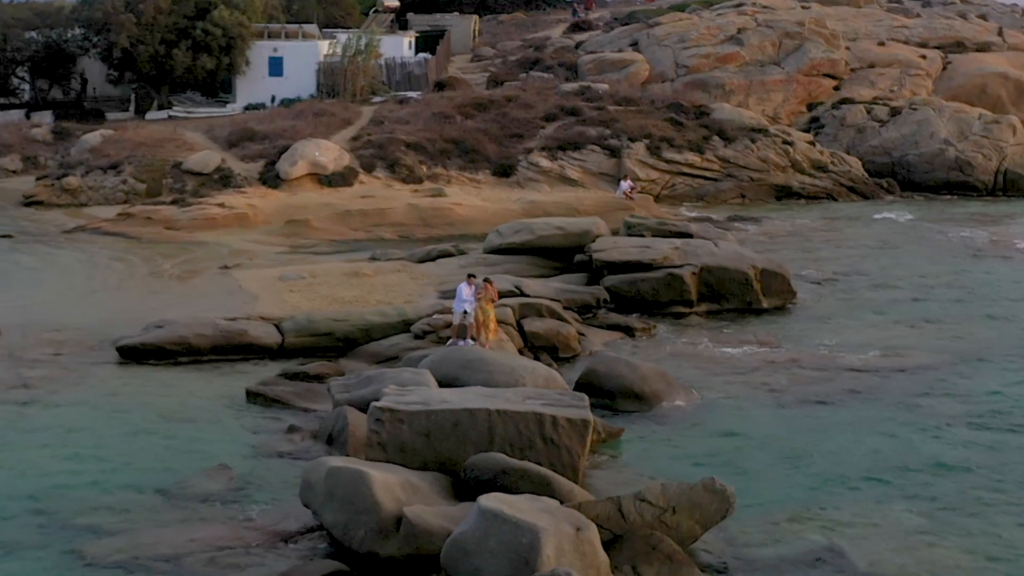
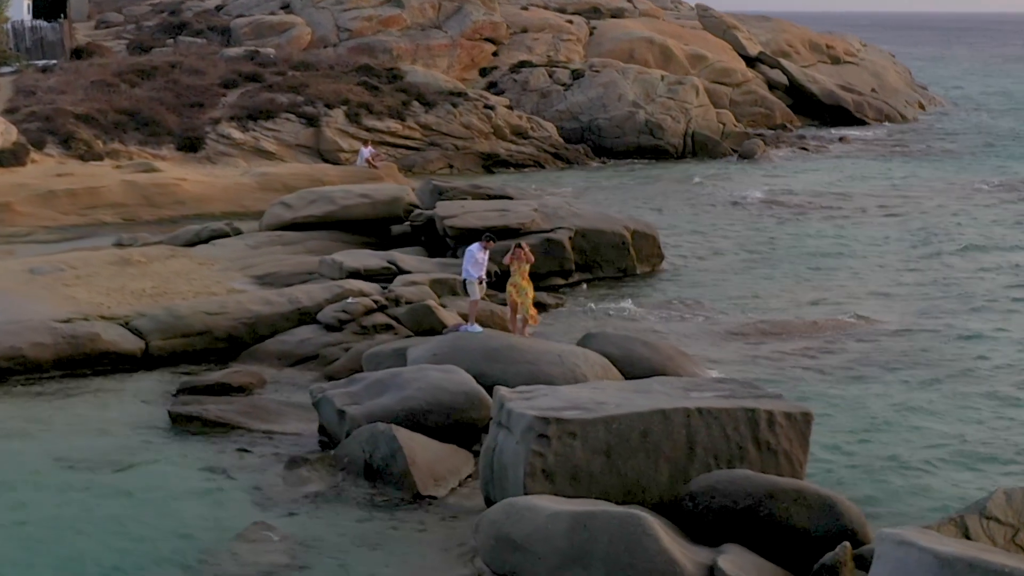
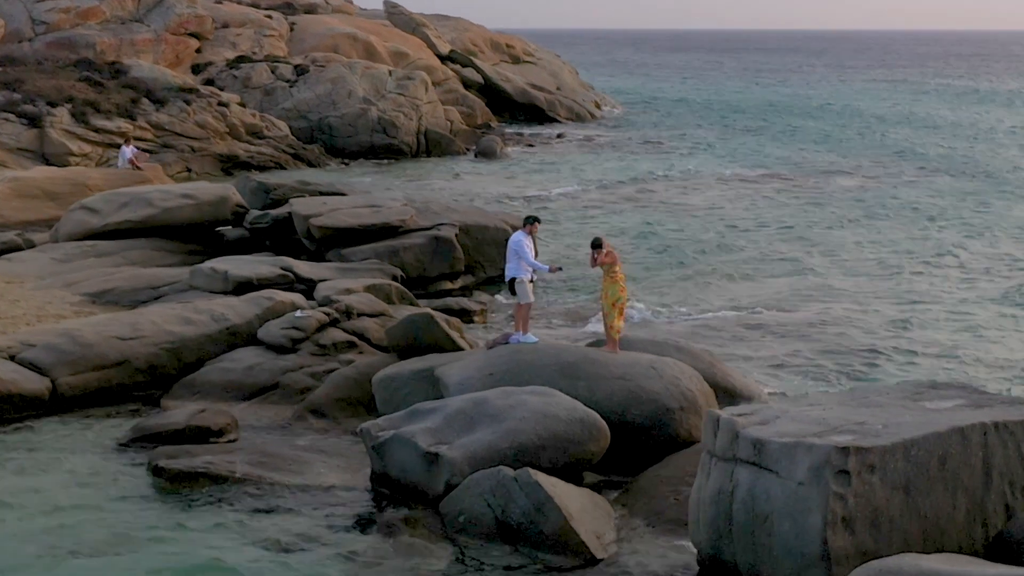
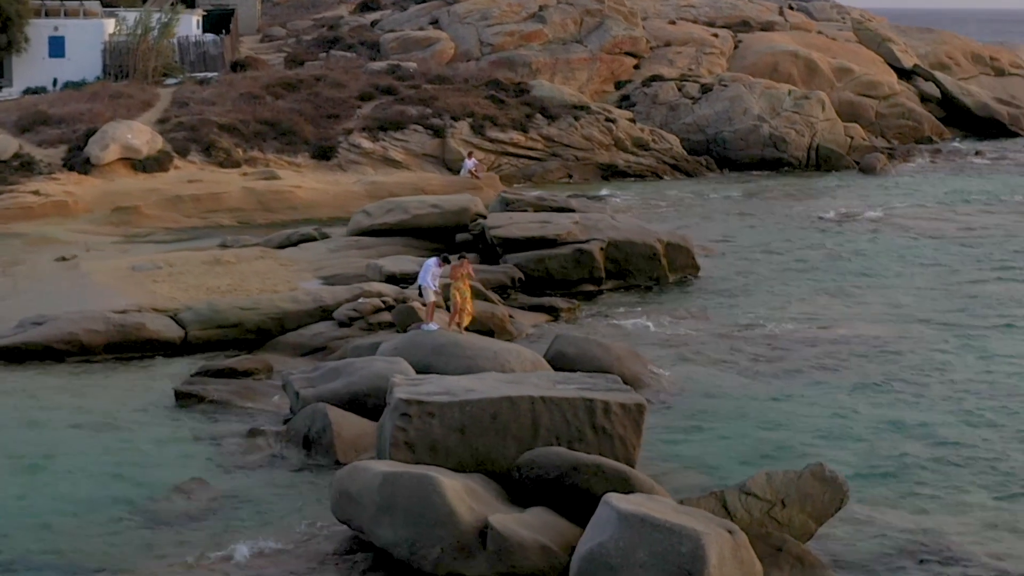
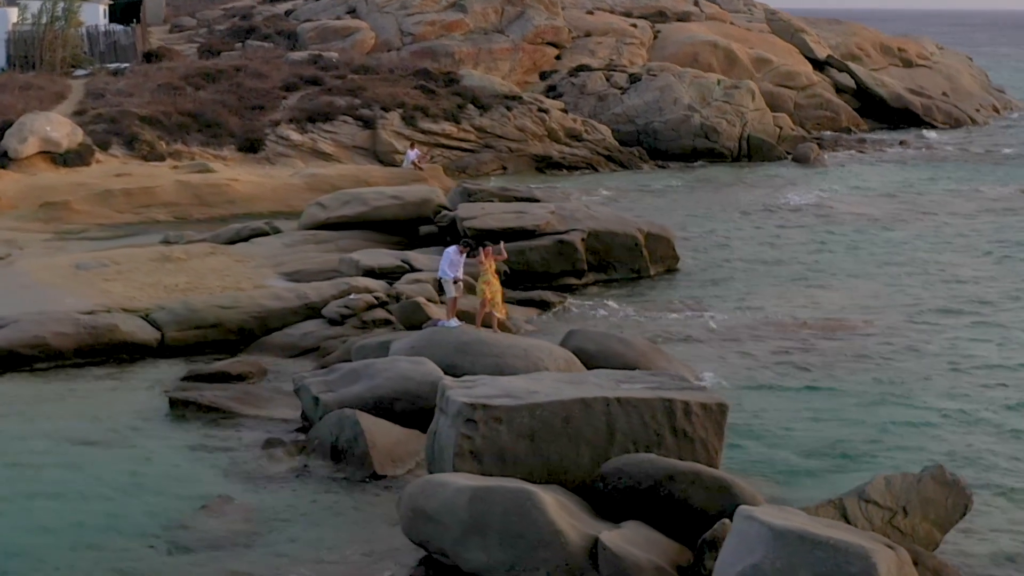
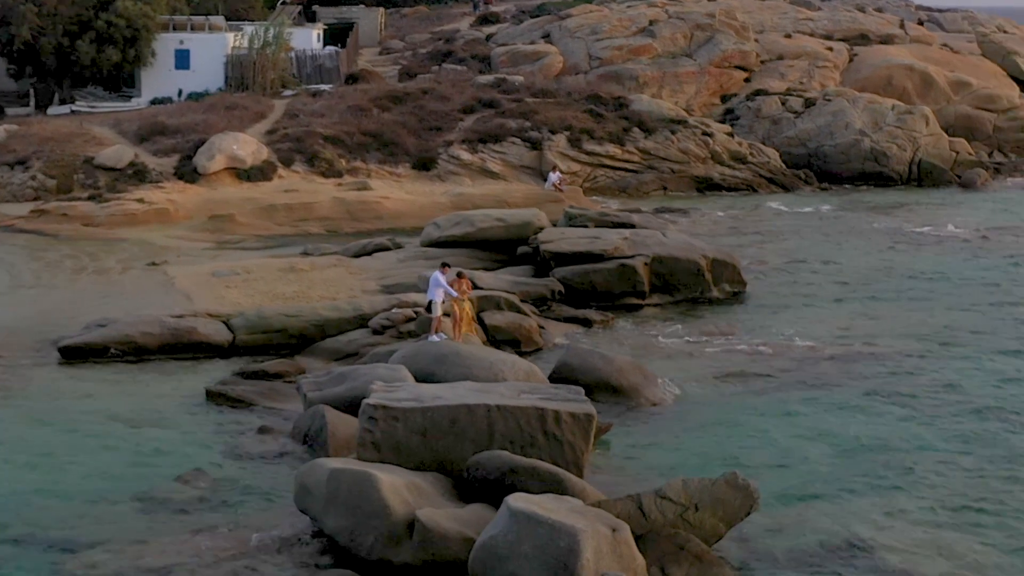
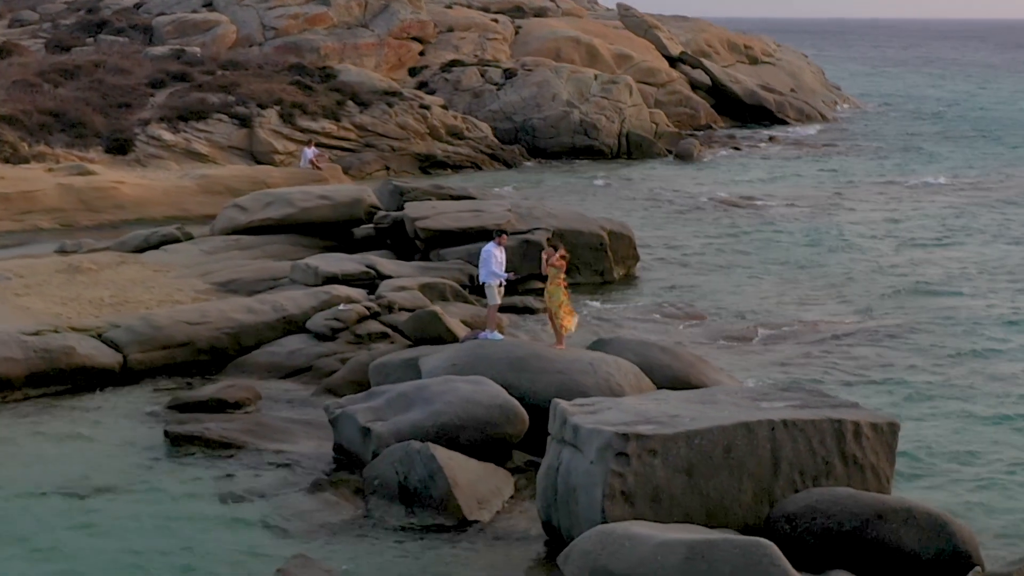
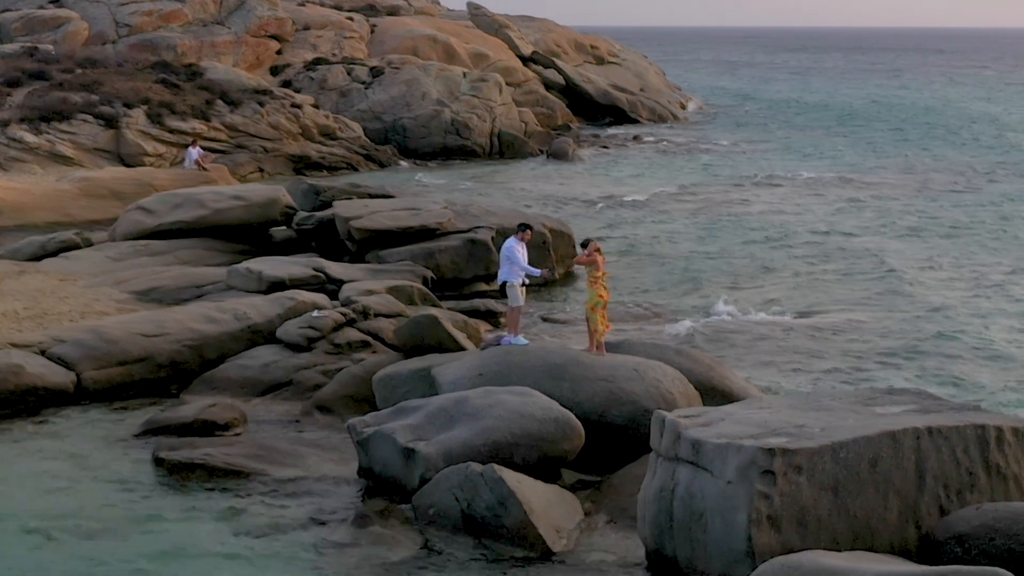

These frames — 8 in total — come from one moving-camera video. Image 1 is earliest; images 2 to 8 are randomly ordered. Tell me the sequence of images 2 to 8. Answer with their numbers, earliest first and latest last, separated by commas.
6, 4, 5, 2, 7, 8, 3
